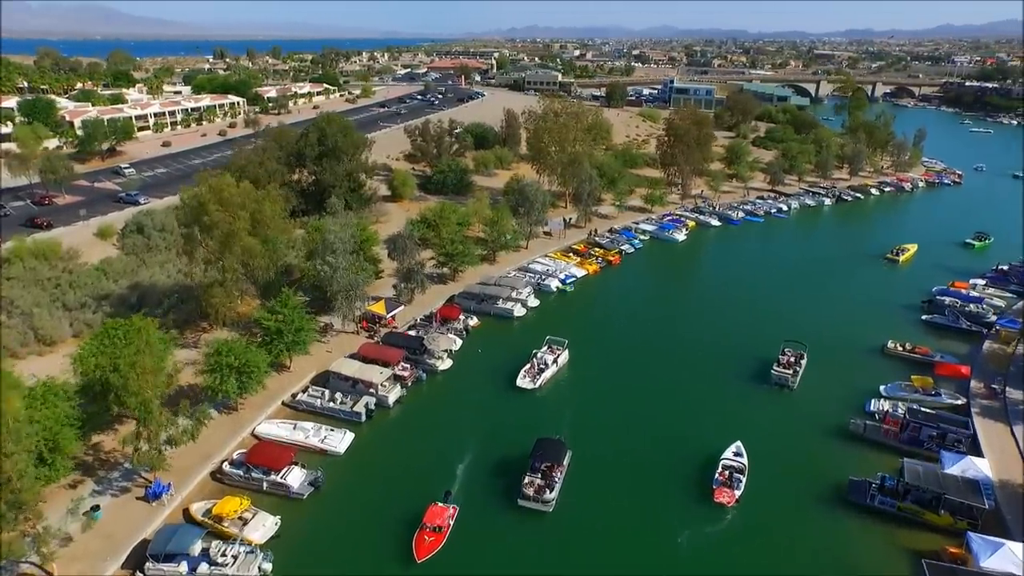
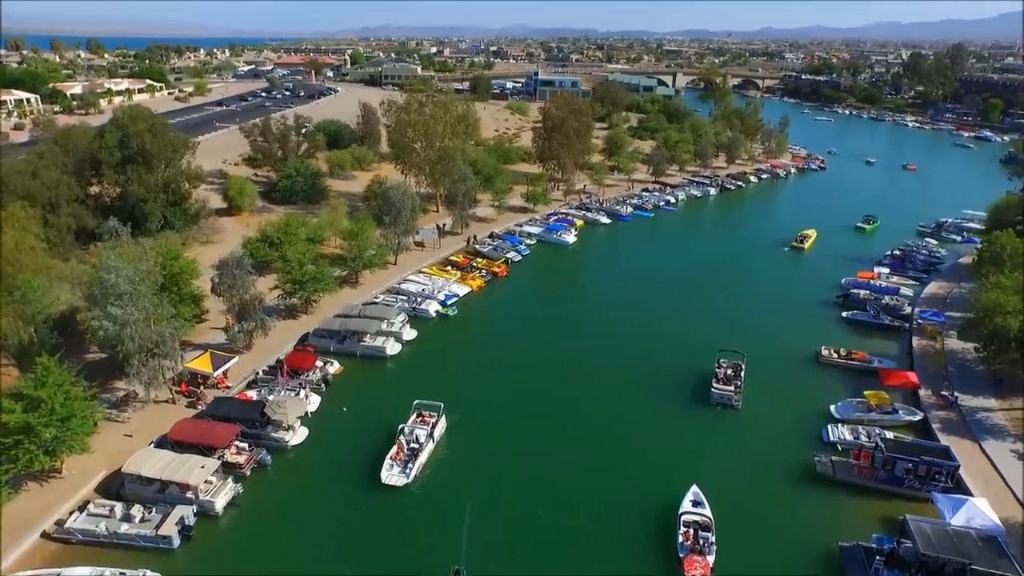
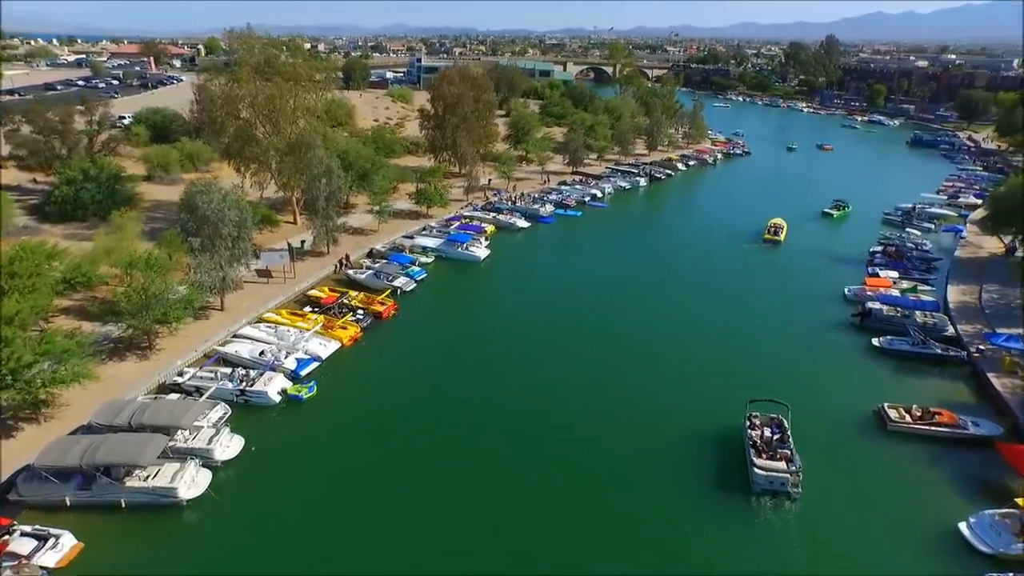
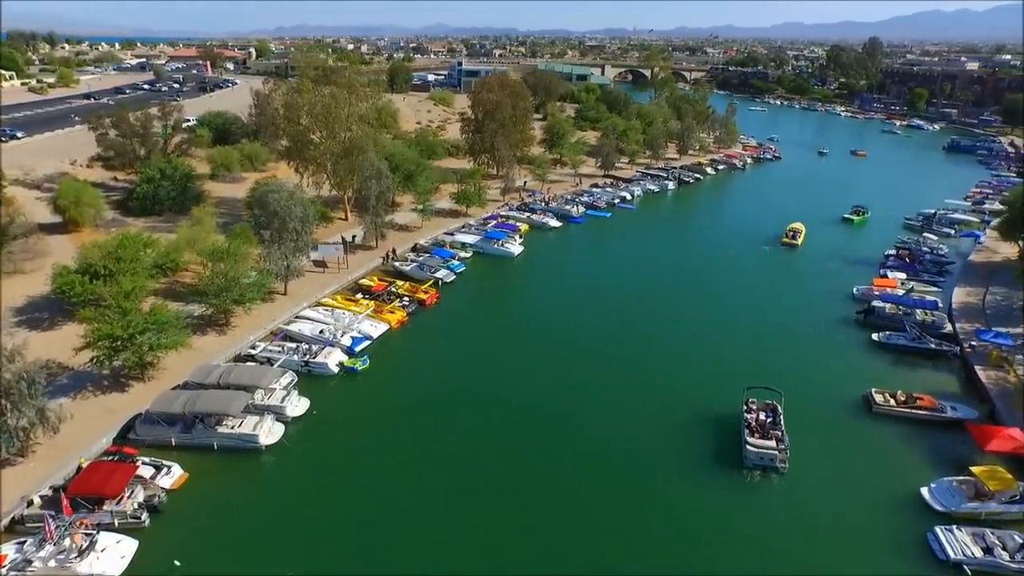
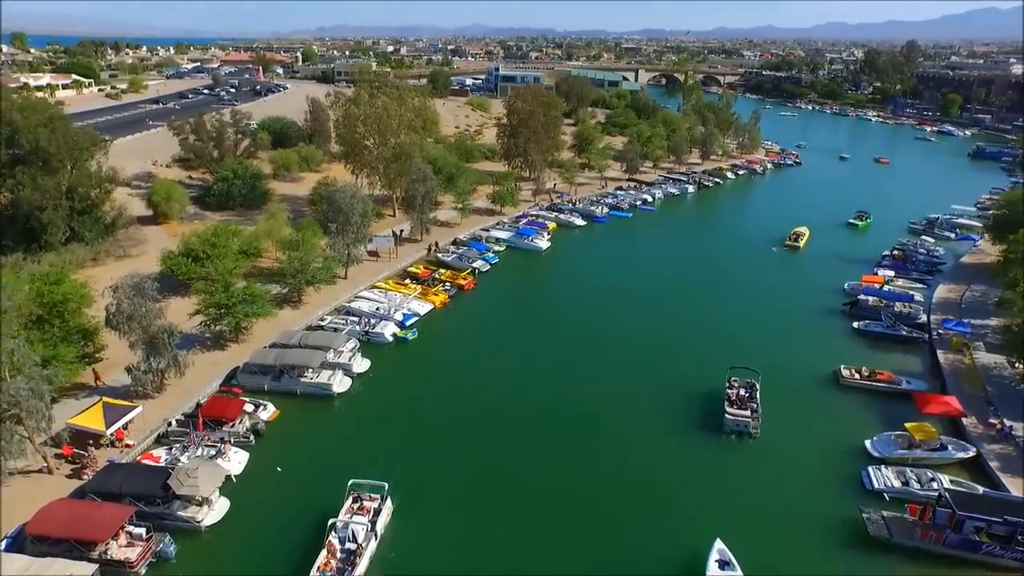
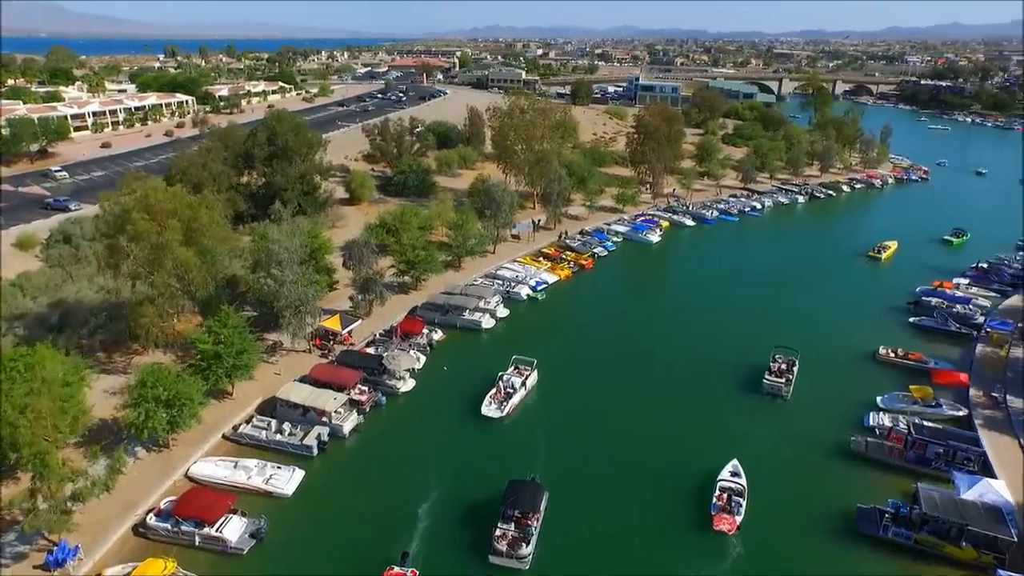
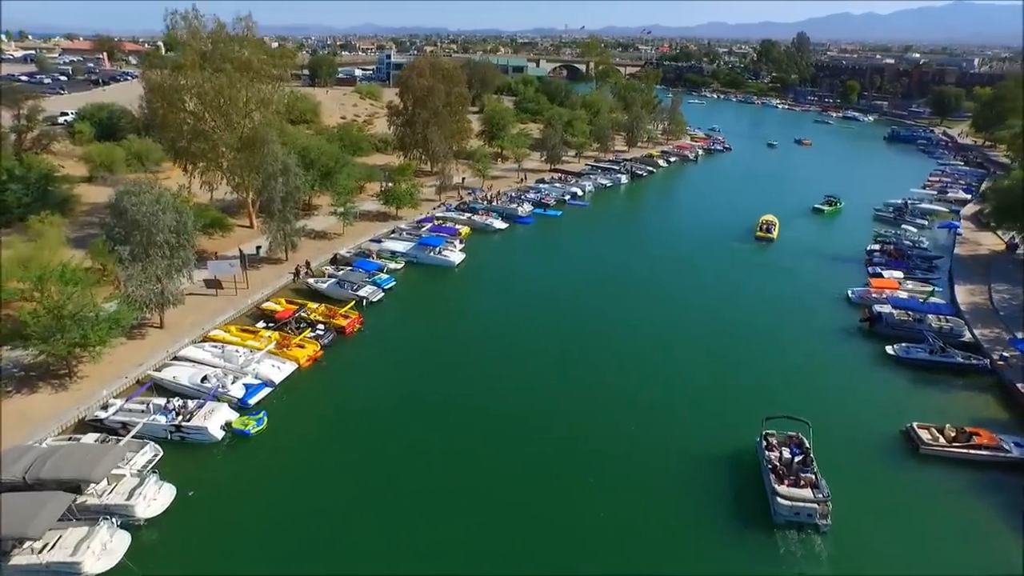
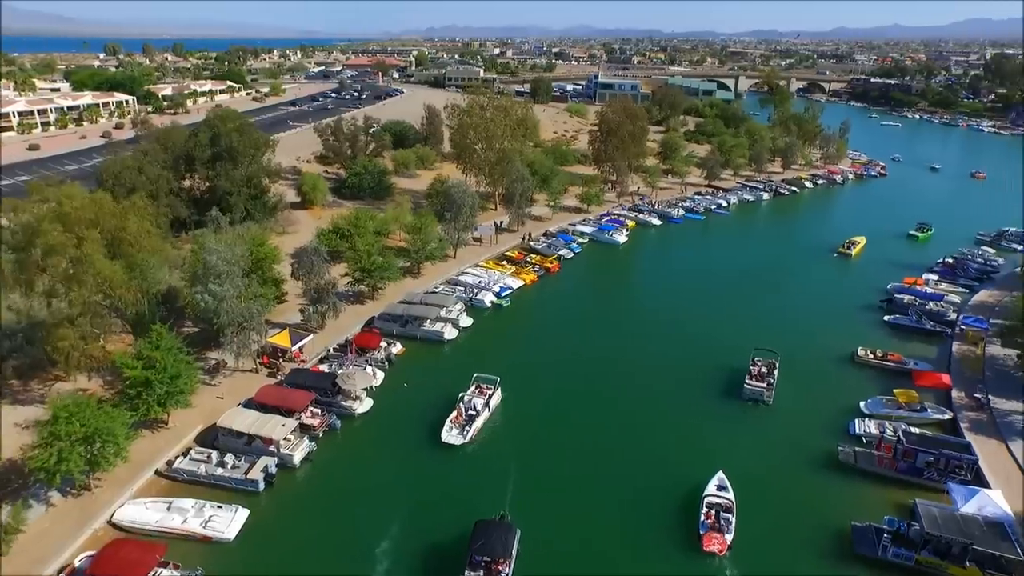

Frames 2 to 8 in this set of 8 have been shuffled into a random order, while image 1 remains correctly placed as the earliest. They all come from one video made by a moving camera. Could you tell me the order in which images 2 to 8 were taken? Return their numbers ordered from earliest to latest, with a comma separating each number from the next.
6, 8, 2, 5, 4, 3, 7
